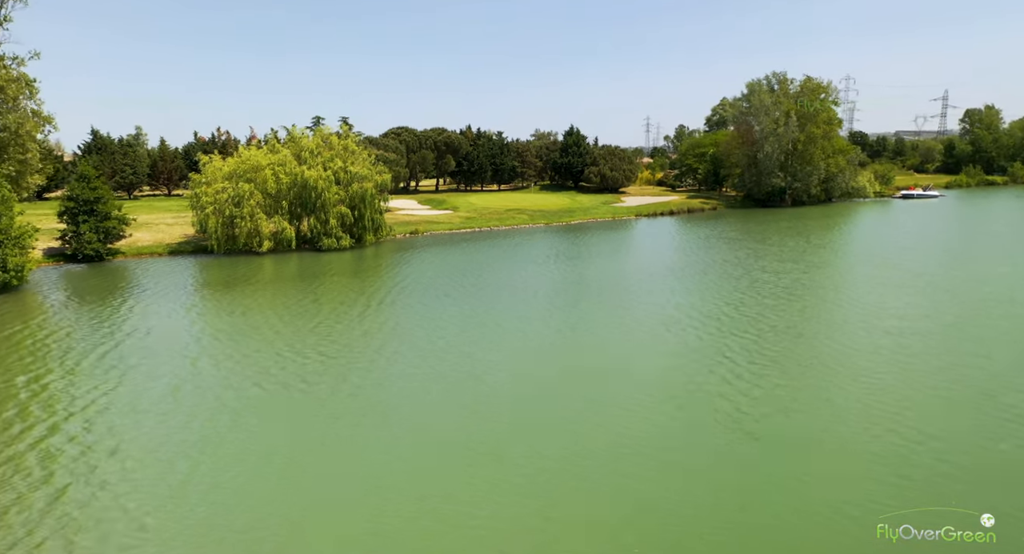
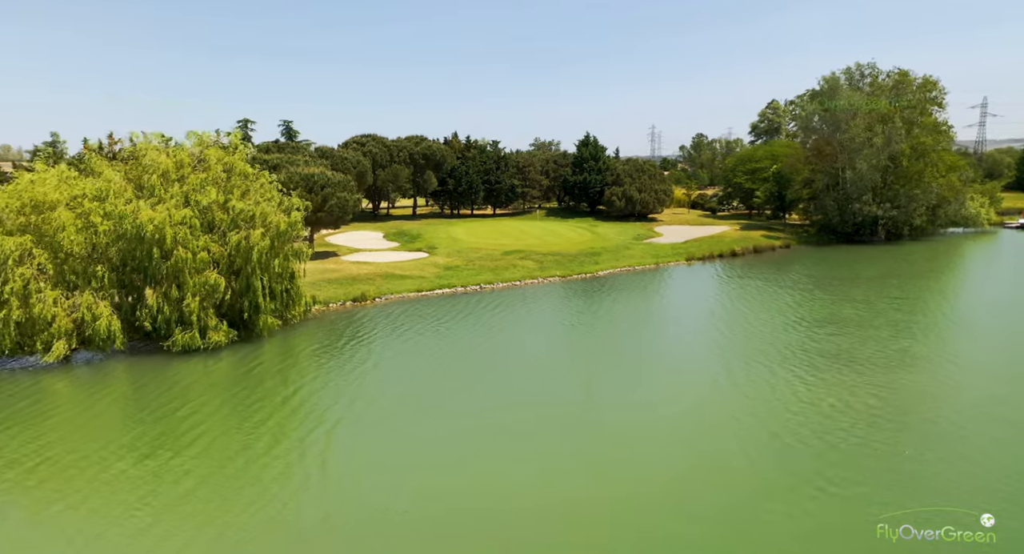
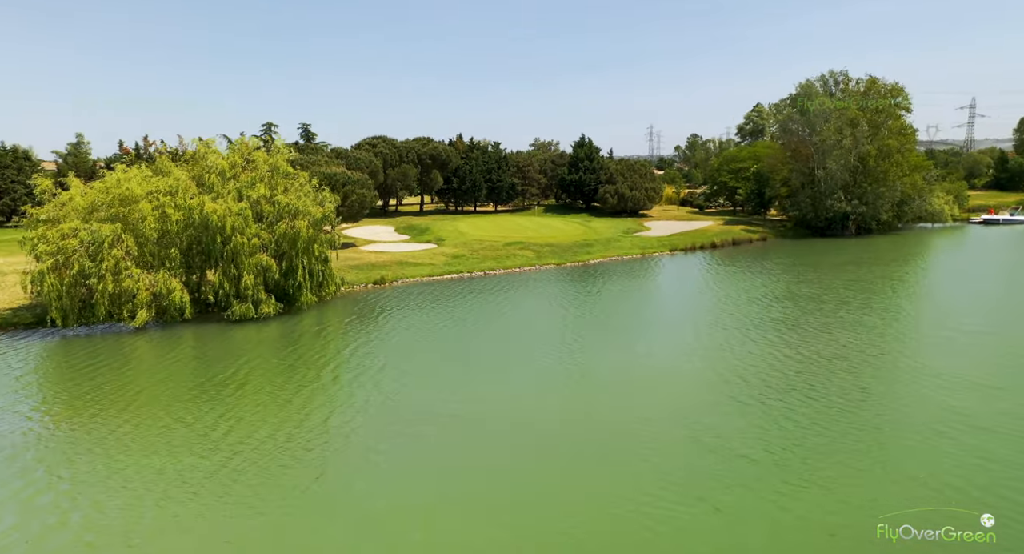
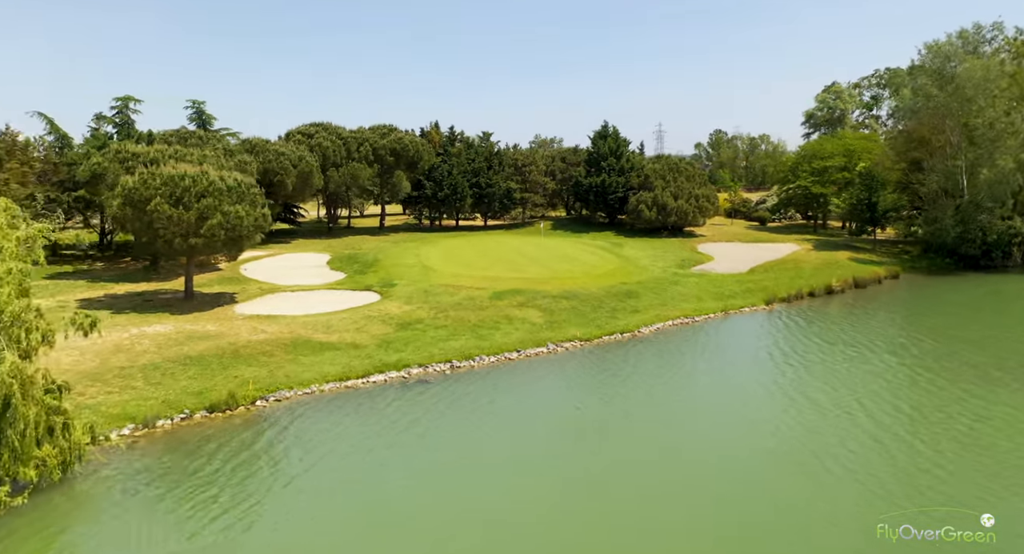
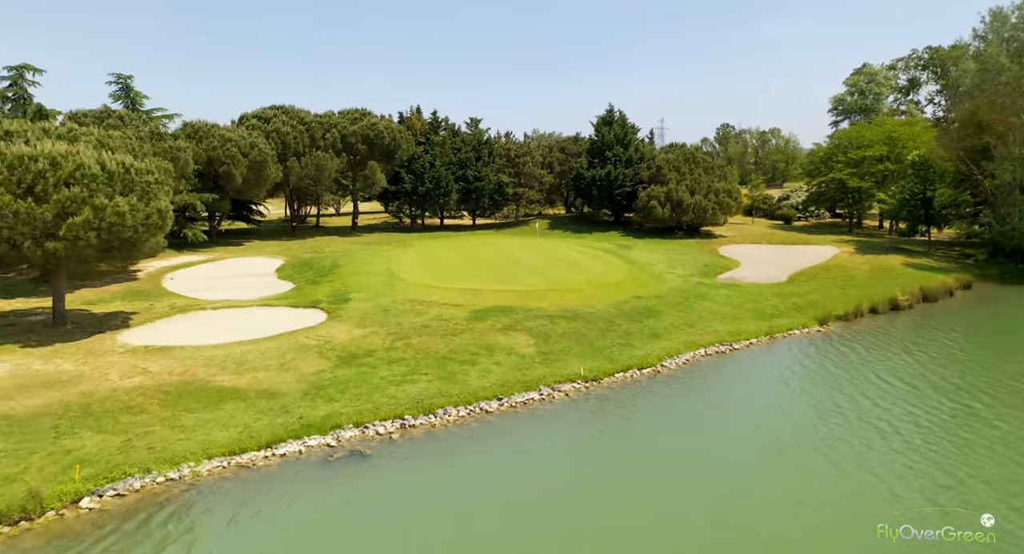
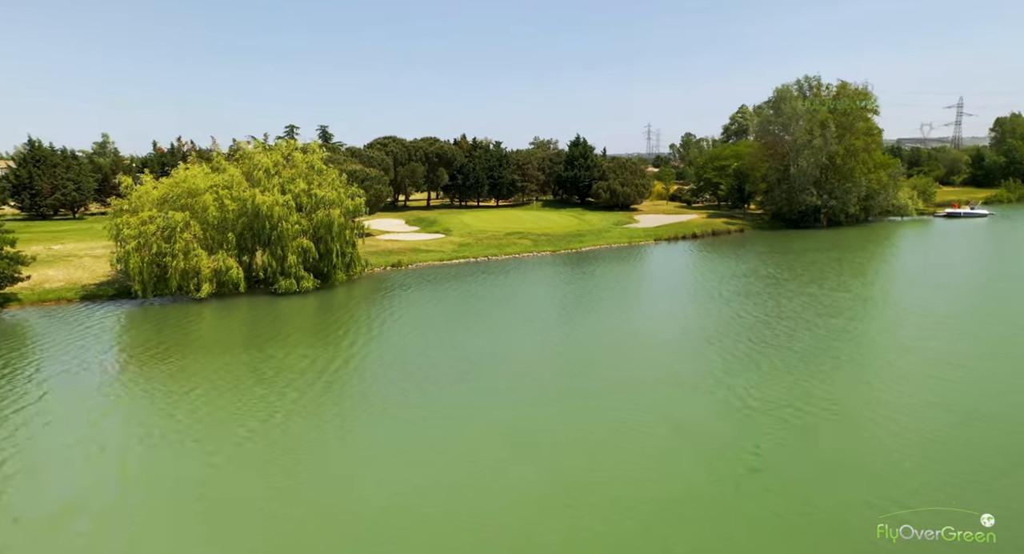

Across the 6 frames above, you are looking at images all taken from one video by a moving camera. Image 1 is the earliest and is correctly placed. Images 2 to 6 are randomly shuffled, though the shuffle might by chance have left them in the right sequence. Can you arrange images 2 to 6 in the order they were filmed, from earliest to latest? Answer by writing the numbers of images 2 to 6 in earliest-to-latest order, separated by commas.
6, 3, 2, 4, 5
